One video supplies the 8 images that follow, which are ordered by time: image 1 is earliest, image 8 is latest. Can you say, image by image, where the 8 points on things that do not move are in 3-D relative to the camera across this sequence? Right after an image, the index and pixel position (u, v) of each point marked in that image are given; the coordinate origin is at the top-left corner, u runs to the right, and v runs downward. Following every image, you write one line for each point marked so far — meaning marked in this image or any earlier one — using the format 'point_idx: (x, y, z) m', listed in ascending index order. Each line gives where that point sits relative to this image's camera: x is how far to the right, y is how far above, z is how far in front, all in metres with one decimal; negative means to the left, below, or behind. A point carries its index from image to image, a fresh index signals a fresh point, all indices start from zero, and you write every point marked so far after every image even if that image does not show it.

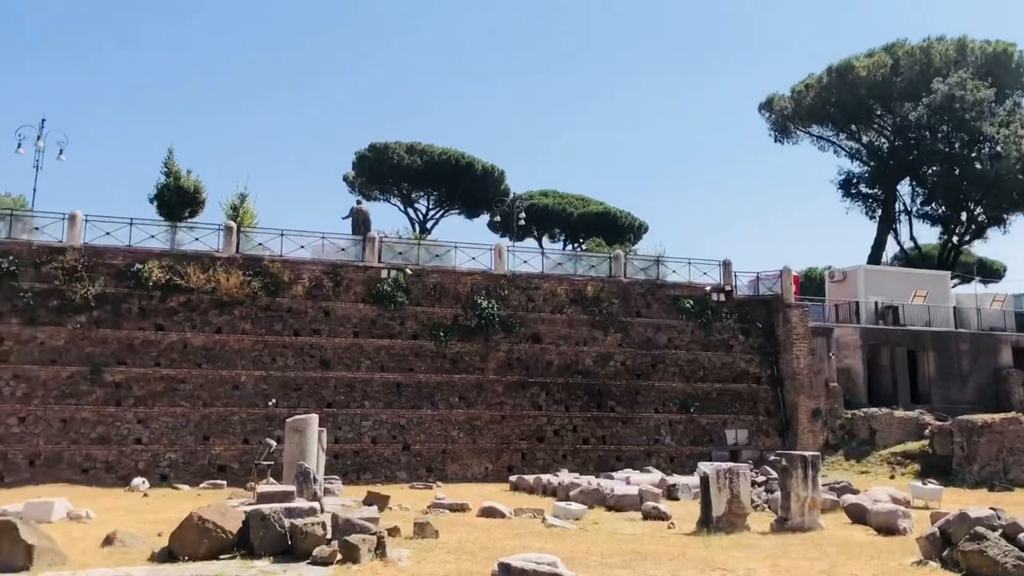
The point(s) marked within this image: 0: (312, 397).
0: (-4.5, -2.4, +18.2) m
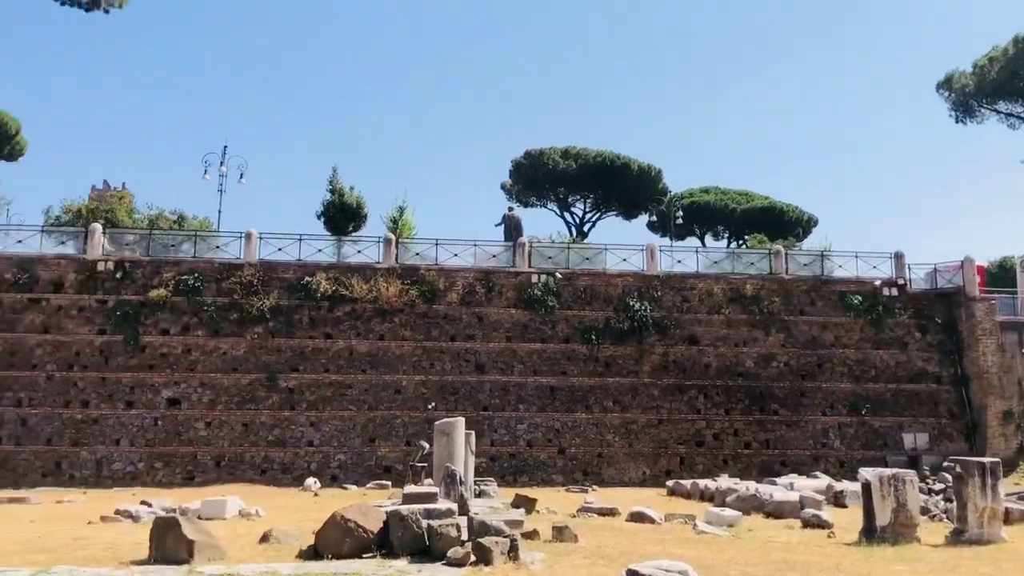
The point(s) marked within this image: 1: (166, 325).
0: (-1.0, -2.6, +18.7) m
1: (-7.7, -0.8, +18.3) m
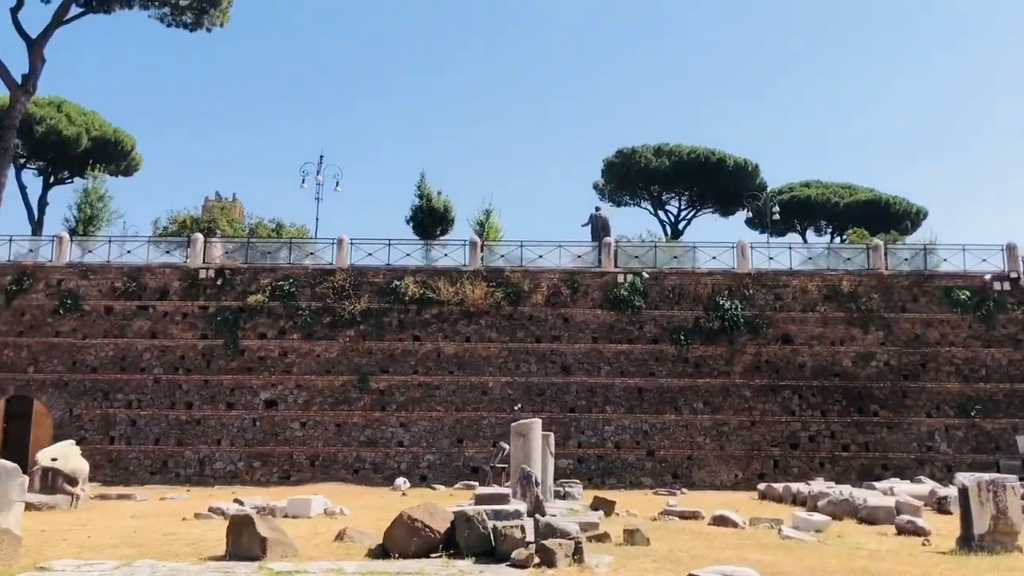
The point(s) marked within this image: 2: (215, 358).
0: (+1.0, -2.6, +18.6) m
1: (-5.8, -1.0, +19.1) m
2: (-6.8, -1.6, +18.8) m
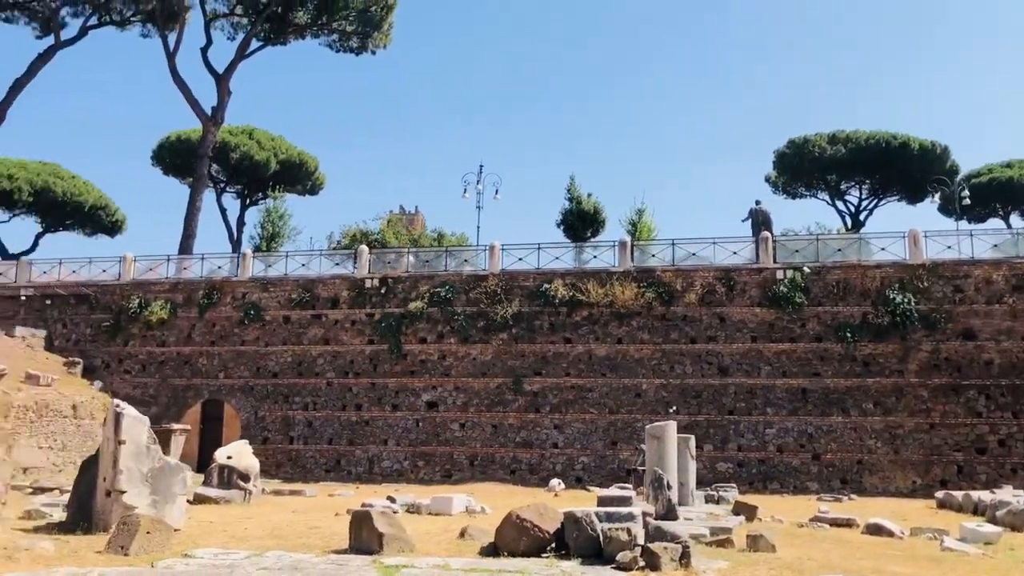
0: (+4.4, -2.5, +18.1) m
1: (-2.2, -1.1, +20.0) m
2: (-3.2, -1.8, +20.0) m
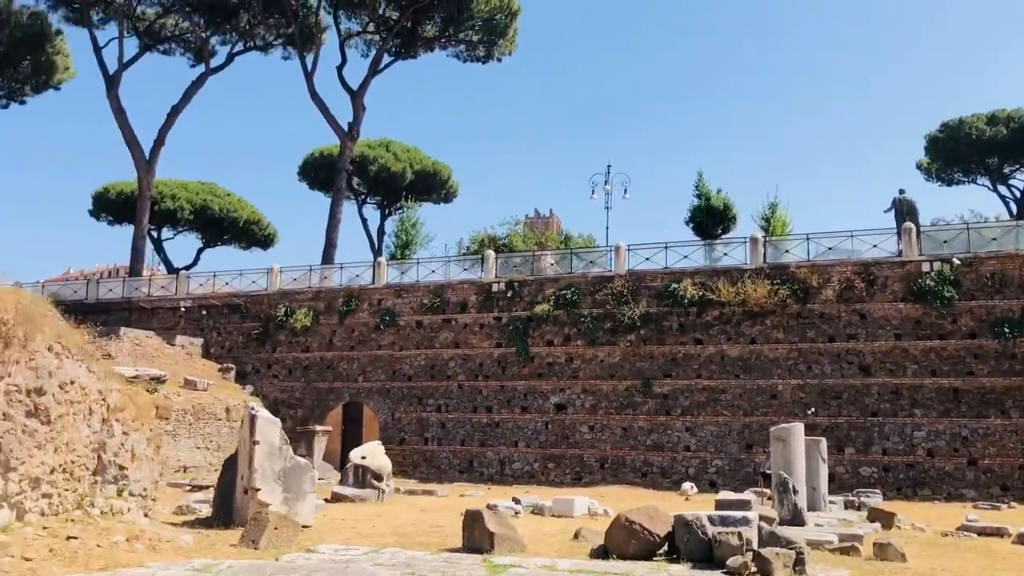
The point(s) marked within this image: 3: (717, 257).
0: (+7.2, -2.4, +17.1) m
1: (+1.0, -1.2, +20.1) m
2: (-0.1, -1.9, +20.3) m
3: (+4.8, +0.7, +19.0) m
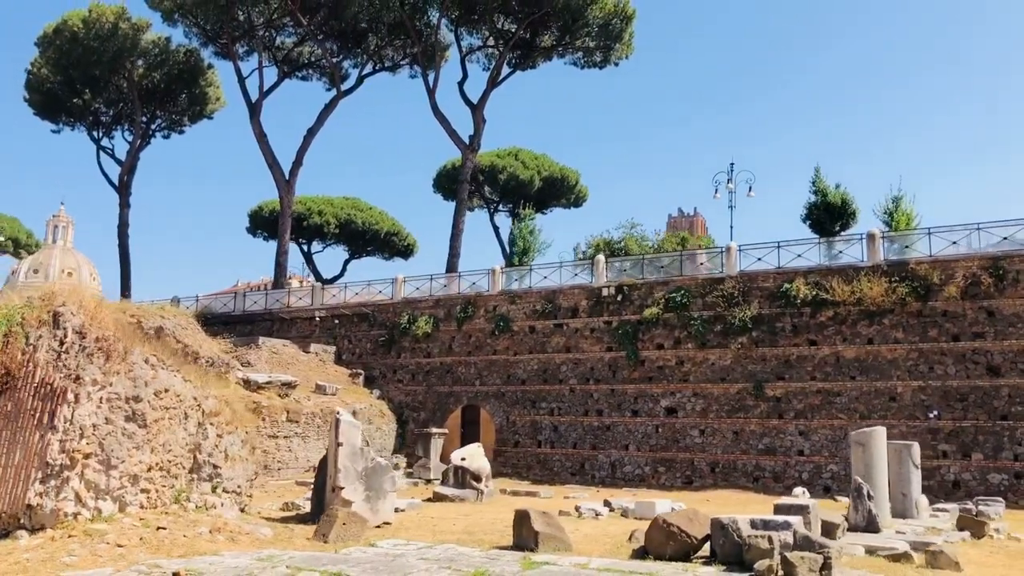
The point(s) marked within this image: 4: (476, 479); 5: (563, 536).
0: (+9.3, -2.4, +16.0) m
1: (+3.6, -1.3, +20.0) m
2: (+2.7, -2.0, +20.4) m
3: (+7.2, +0.8, +18.3) m
4: (-0.6, -3.2, +13.8) m
5: (+0.5, -2.2, +7.3) m
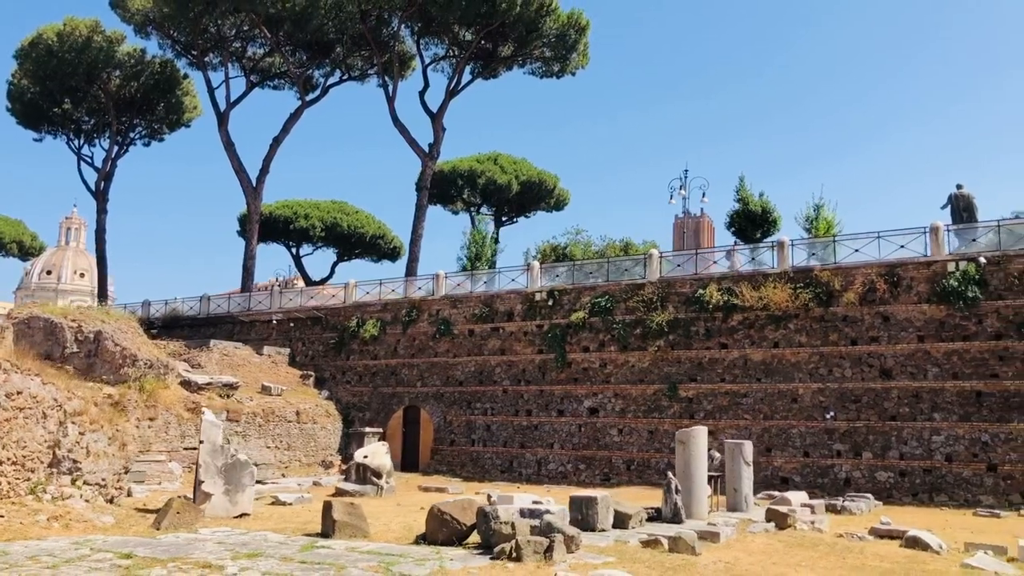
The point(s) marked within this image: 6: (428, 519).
0: (+7.4, -2.5, +16.8) m
1: (+1.9, -1.4, +20.9) m
2: (+0.9, -2.1, +21.2) m
3: (+5.4, +0.6, +19.1) m
4: (-2.5, -3.4, +14.7) m
5: (-1.5, -2.4, +8.2) m
6: (-0.8, -2.2, +7.8) m
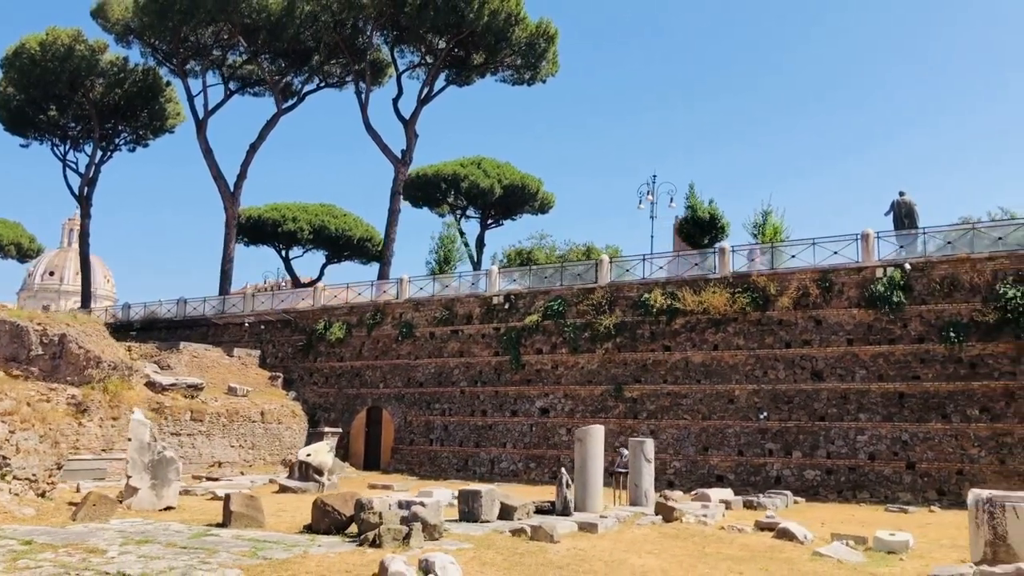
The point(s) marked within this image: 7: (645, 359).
0: (+6.2, -2.6, +17.4) m
1: (+0.7, -1.5, +21.5) m
2: (-0.2, -2.3, +21.9) m
3: (+4.3, +0.5, +19.8) m
4: (-3.7, -3.5, +15.4) m
5: (-2.8, -2.5, +8.9) m
6: (-2.0, -2.3, +8.5) m
7: (+3.3, -1.7, +19.8) m
